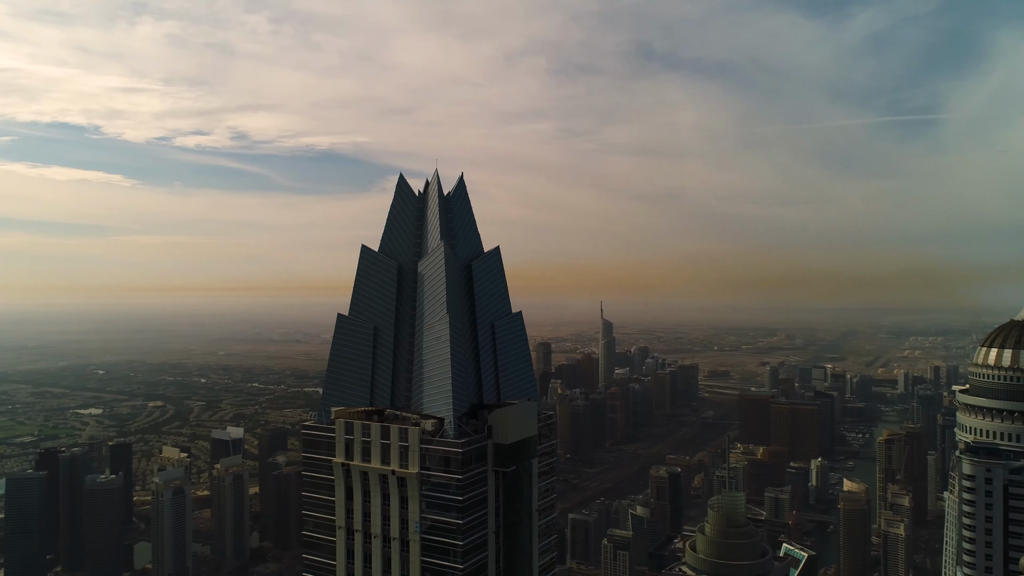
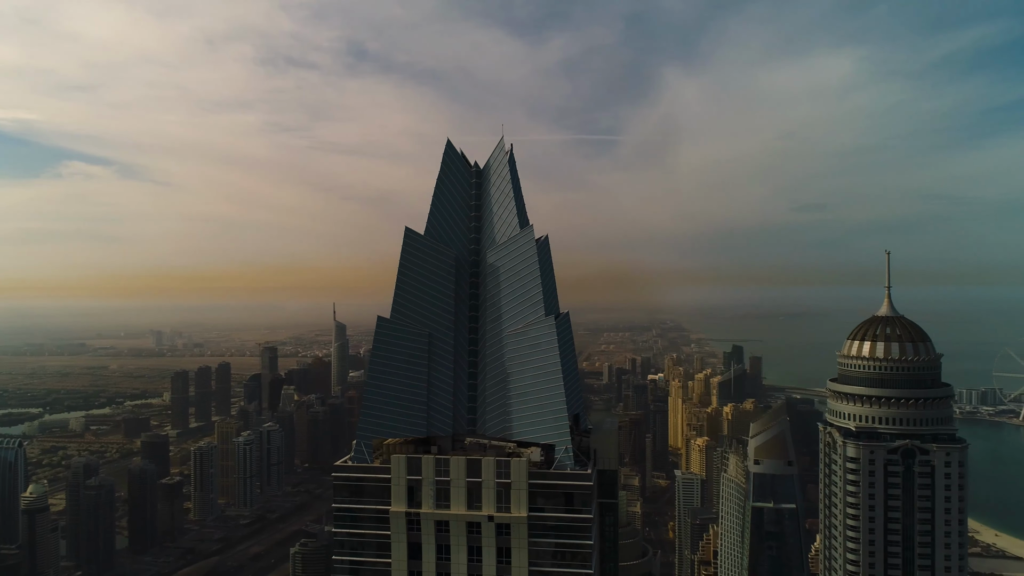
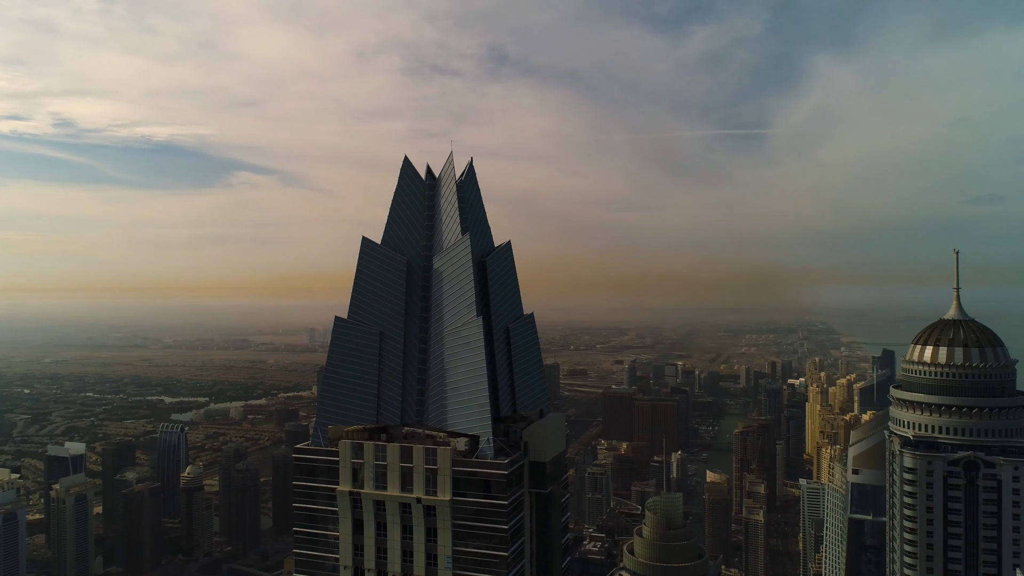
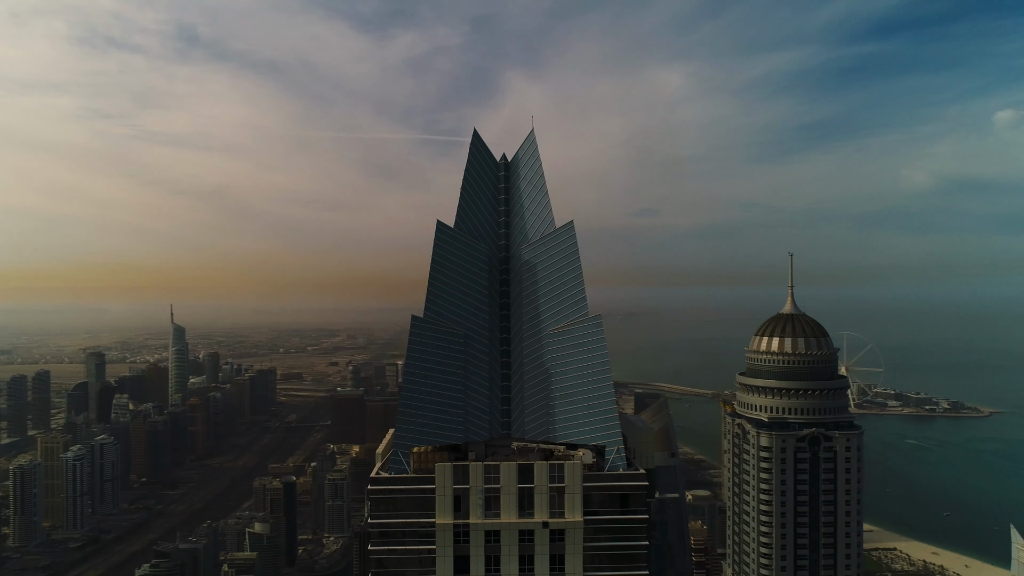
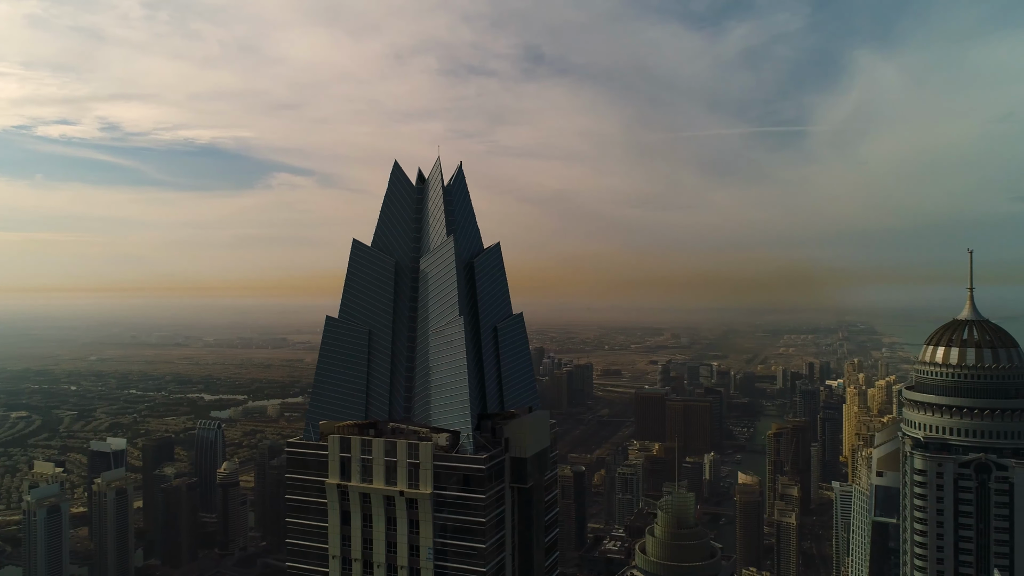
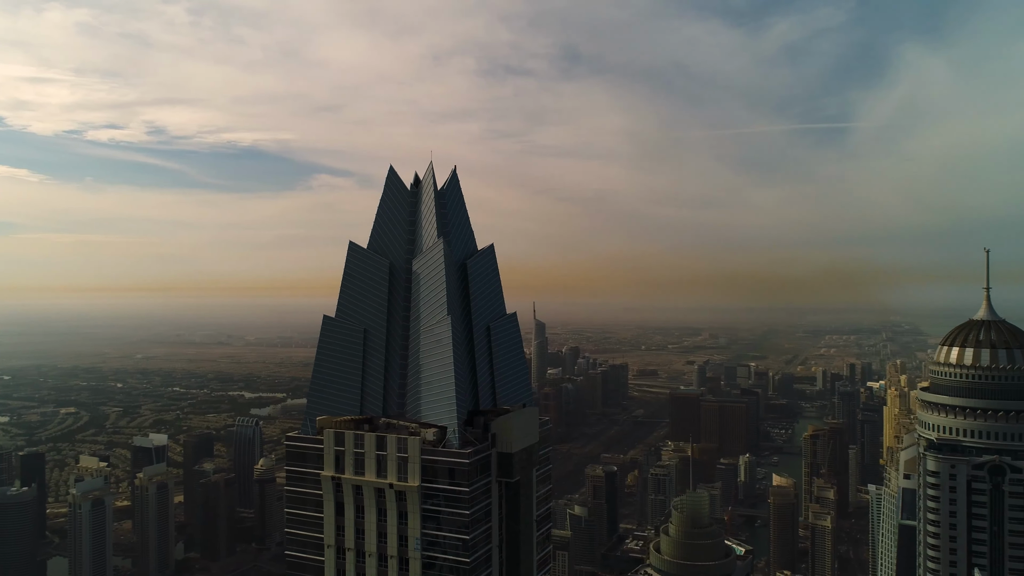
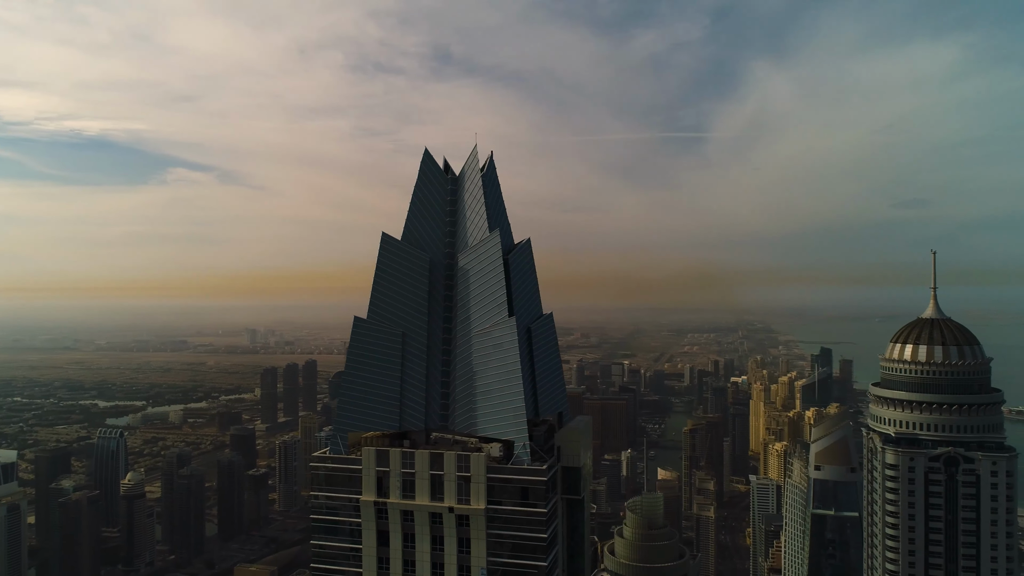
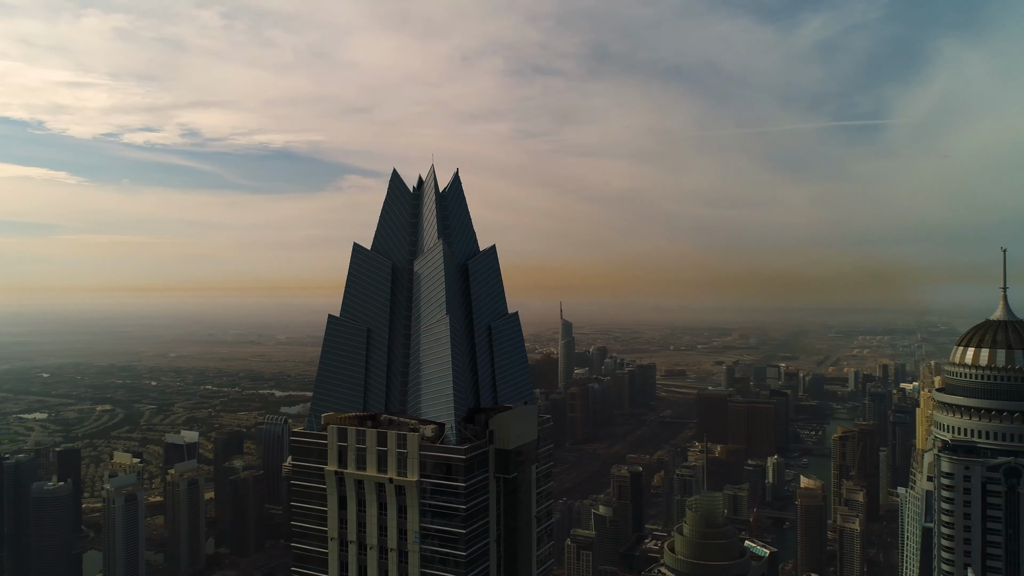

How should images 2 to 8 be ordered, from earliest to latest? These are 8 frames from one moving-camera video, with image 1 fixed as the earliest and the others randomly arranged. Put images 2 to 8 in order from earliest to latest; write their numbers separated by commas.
8, 6, 5, 3, 7, 2, 4
